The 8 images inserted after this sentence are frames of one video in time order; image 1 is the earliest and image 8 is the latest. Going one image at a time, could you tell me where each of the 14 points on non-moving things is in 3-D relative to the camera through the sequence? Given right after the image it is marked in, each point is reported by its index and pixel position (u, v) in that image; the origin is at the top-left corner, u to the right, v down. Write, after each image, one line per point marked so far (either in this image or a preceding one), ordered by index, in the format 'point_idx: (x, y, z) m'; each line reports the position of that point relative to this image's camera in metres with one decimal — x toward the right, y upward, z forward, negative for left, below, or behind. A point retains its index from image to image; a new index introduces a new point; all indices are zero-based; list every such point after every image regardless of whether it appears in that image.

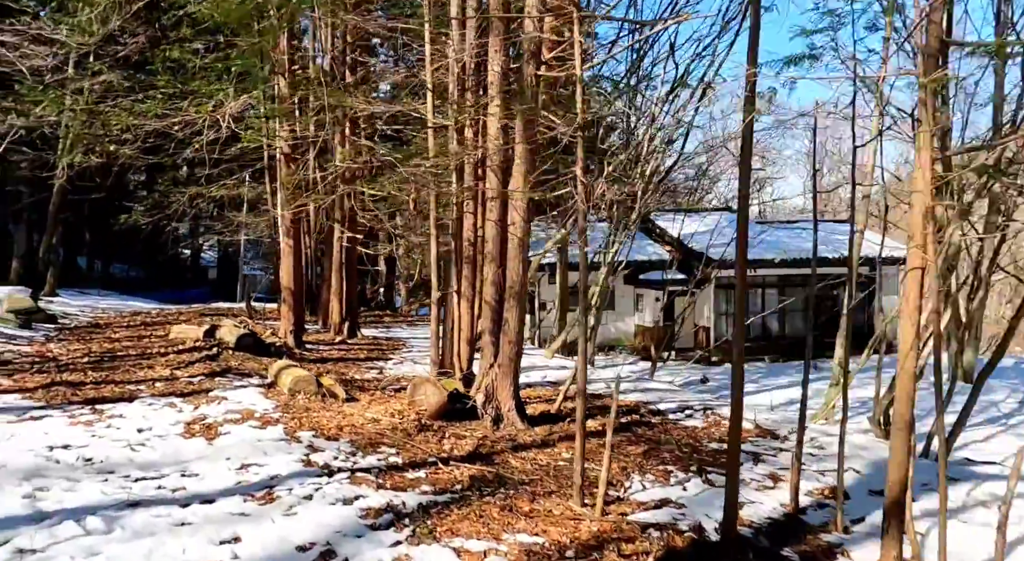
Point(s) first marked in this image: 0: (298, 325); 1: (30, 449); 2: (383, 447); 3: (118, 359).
0: (-3.8, -0.7, +12.7) m
1: (-3.2, -1.1, +4.9) m
2: (-0.9, -1.1, +5.0) m
3: (-5.2, -1.0, +9.7) m
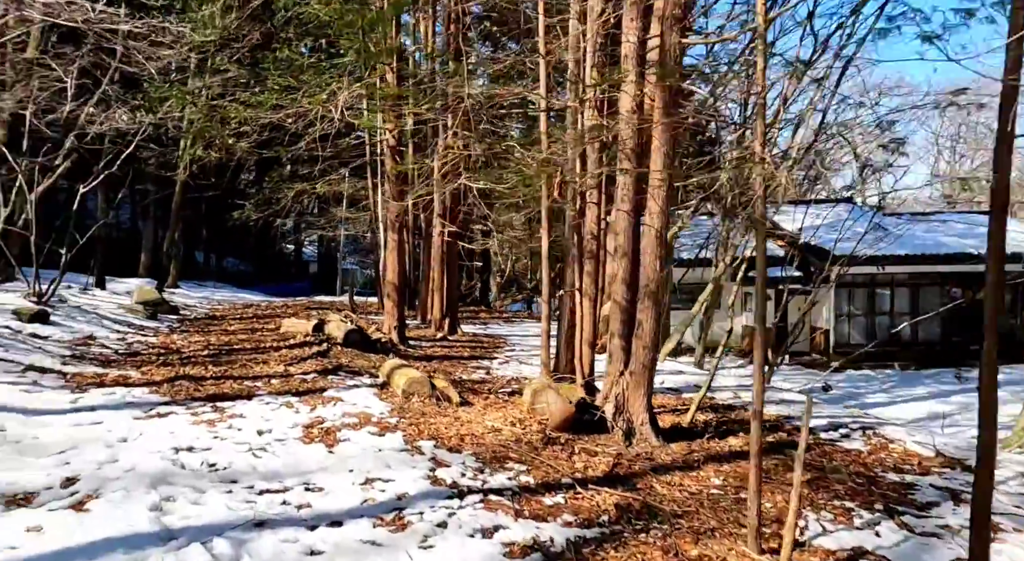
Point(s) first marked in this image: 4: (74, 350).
0: (-1.9, -0.7, +12.6) m
1: (-2.3, -1.1, +4.8) m
2: (0.0, -1.1, +4.7) m
3: (-3.7, -0.9, +9.9) m
4: (-5.5, -0.9, +9.3) m
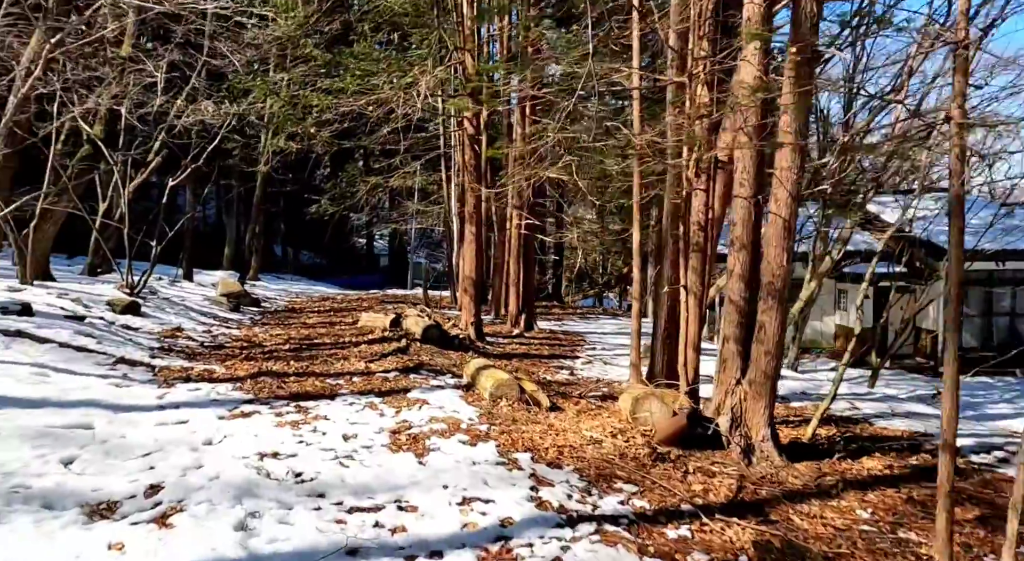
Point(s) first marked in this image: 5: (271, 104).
0: (-0.6, -0.6, +12.3) m
1: (-1.7, -1.1, +4.6) m
2: (+0.6, -1.1, +4.2) m
3: (-2.6, -0.9, +9.7) m
4: (-4.4, -0.8, +9.4) m
5: (-3.7, +2.8, +11.4) m
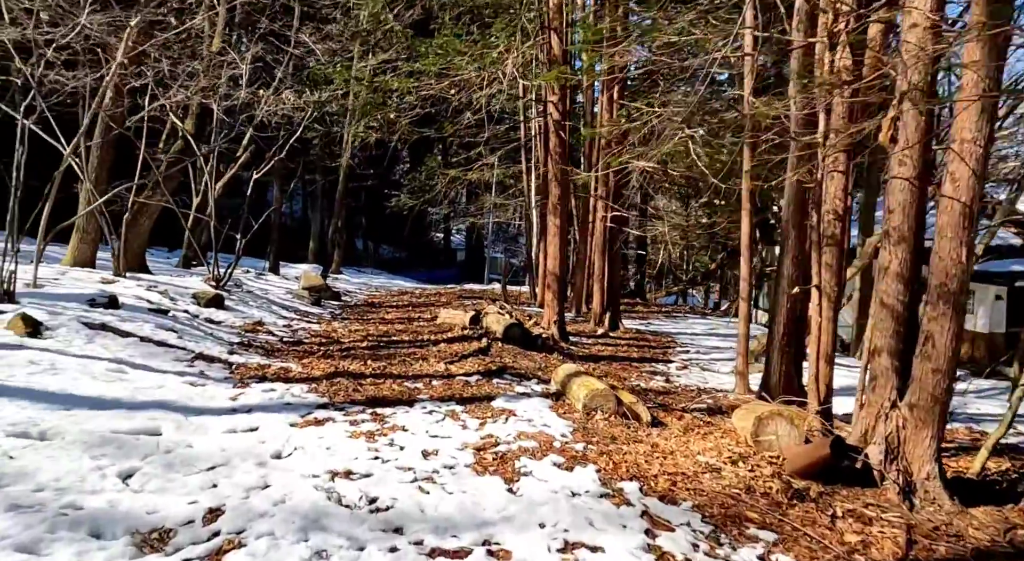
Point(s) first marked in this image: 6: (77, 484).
0: (+0.8, -0.5, +11.6) m
1: (-1.1, -1.1, +4.0) m
2: (+1.1, -1.1, +3.5) m
3: (-1.5, -0.8, +9.3) m
4: (-3.3, -0.7, +9.1) m
5: (-2.4, +2.9, +11.0) m
6: (-2.1, -1.0, +3.6) m
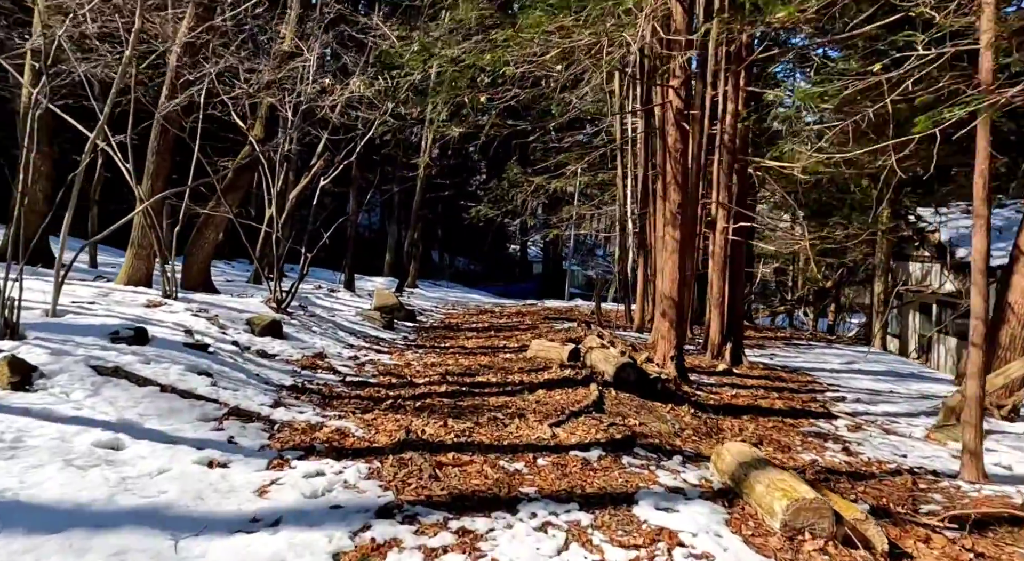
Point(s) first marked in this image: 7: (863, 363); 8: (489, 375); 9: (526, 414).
0: (+2.2, -0.9, +9.5) m
1: (-0.5, -1.3, +2.2) m
2: (+1.7, -1.4, +1.4) m
3: (-0.4, -1.1, +7.5) m
4: (-2.2, -1.0, +7.5) m
5: (-1.0, +2.6, +9.3) m
6: (-1.5, -1.2, +1.8) m
7: (+6.2, -1.5, +13.0) m
8: (-0.2, -1.1, +8.3) m
9: (+0.1, -1.1, +6.3) m
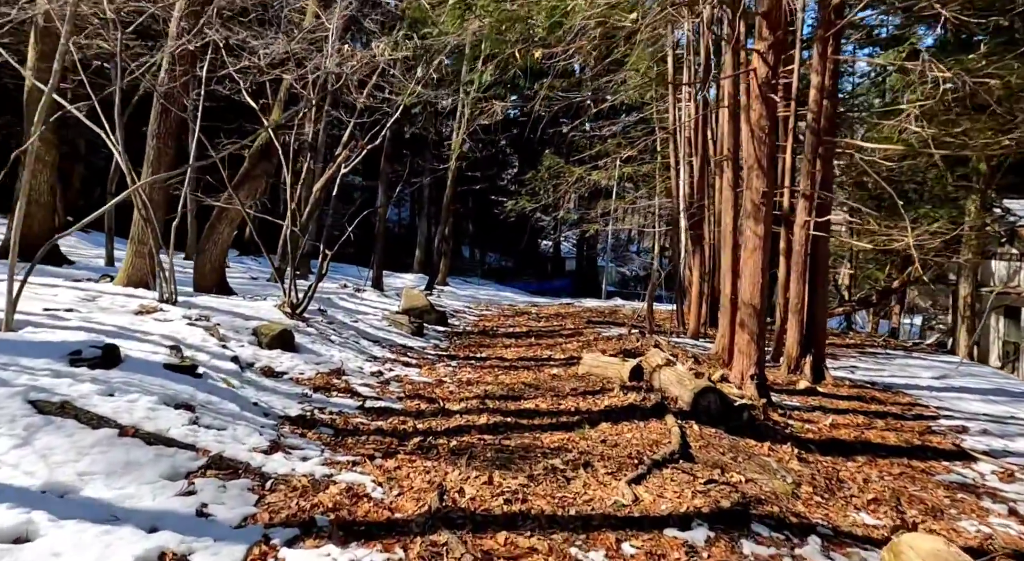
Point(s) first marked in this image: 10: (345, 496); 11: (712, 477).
0: (+2.7, -0.9, +8.0) m
1: (-0.2, -1.4, +0.8) m
2: (+1.9, -1.5, -0.1) m
3: (+0.1, -1.1, +6.1) m
4: (-1.7, -1.0, +6.1) m
5: (-0.5, +2.5, +7.9) m
6: (-1.3, -1.3, +0.5) m
7: (+6.9, -1.5, +11.3) m
8: (+0.2, -1.1, +6.9) m
9: (+0.5, -1.2, +4.9) m
10: (-0.9, -1.2, +4.1) m
11: (+1.3, -1.2, +4.5) m
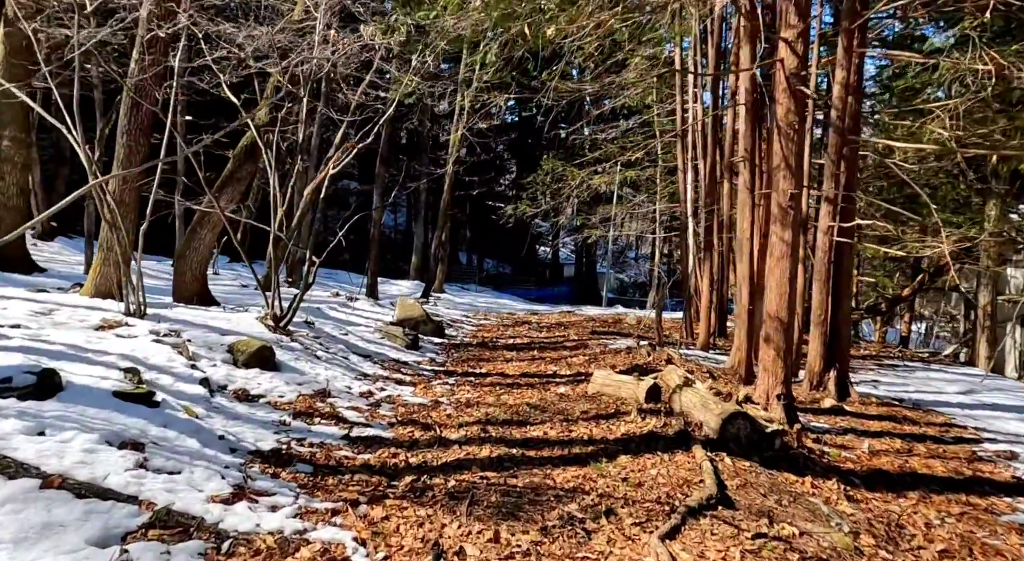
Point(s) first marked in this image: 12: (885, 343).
0: (+2.7, -1.0, +7.3) m
1: (-0.2, -1.4, +0.1) m
2: (+2.0, -1.5, -0.8) m
3: (+0.1, -1.2, +5.3) m
4: (-1.7, -1.1, +5.4) m
5: (-0.4, +2.4, +7.2) m
6: (-1.2, -1.3, -0.3) m
7: (+6.9, -1.6, +10.6) m
8: (+0.3, -1.2, +6.2) m
9: (+0.6, -1.3, +4.2) m
10: (-0.9, -1.3, +3.4) m
11: (+1.3, -1.3, +3.8) m
12: (+10.1, -1.7, +19.9) m
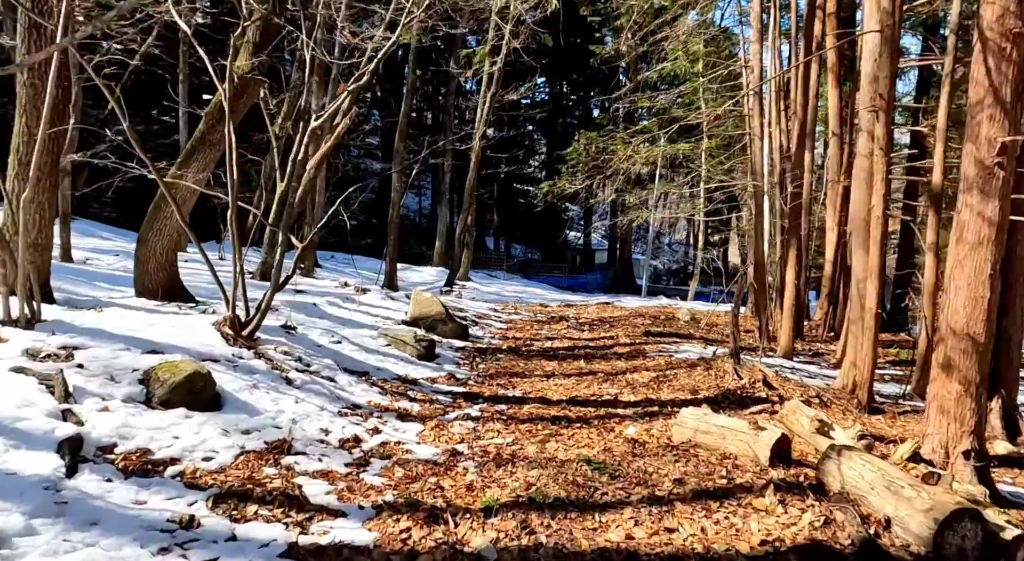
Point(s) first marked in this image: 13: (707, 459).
0: (+3.1, -1.0, +4.9) m
1: (-0.1, -1.5, -2.3) m
2: (+2.0, -1.6, -3.2) m
3: (+0.4, -1.3, +3.0) m
4: (-1.4, -1.1, +3.1) m
5: (-0.1, +2.5, +4.8) m
6: (-1.1, -1.4, -2.6) m
7: (+7.3, -1.6, +8.0) m
8: (+0.6, -1.2, +3.8) m
9: (+0.8, -1.3, +1.8) m
10: (-0.7, -1.3, +1.1) m
11: (+1.5, -1.3, +1.4) m
12: (+10.9, -1.5, +17.1) m
13: (+1.3, -1.2, +4.8) m
